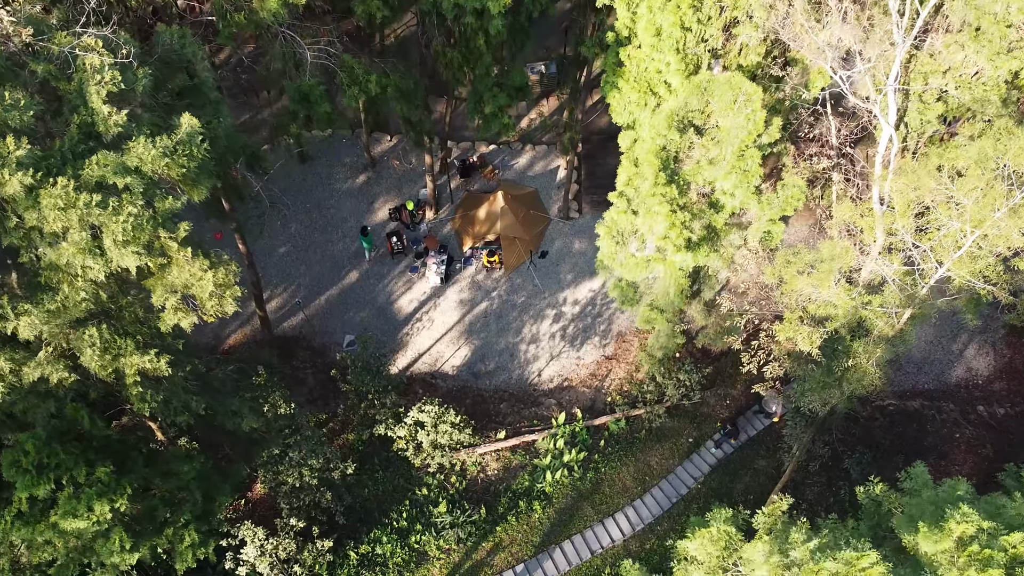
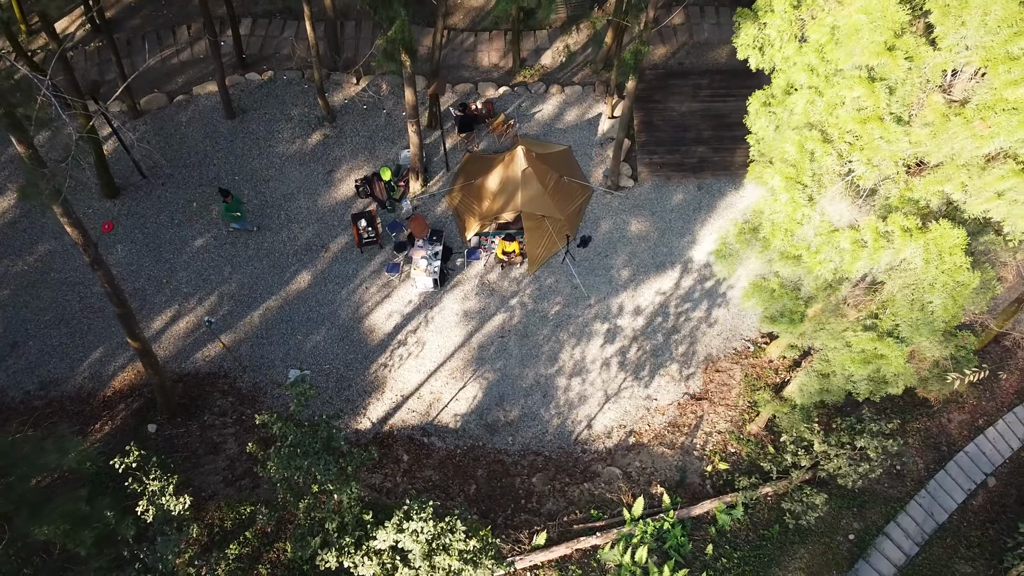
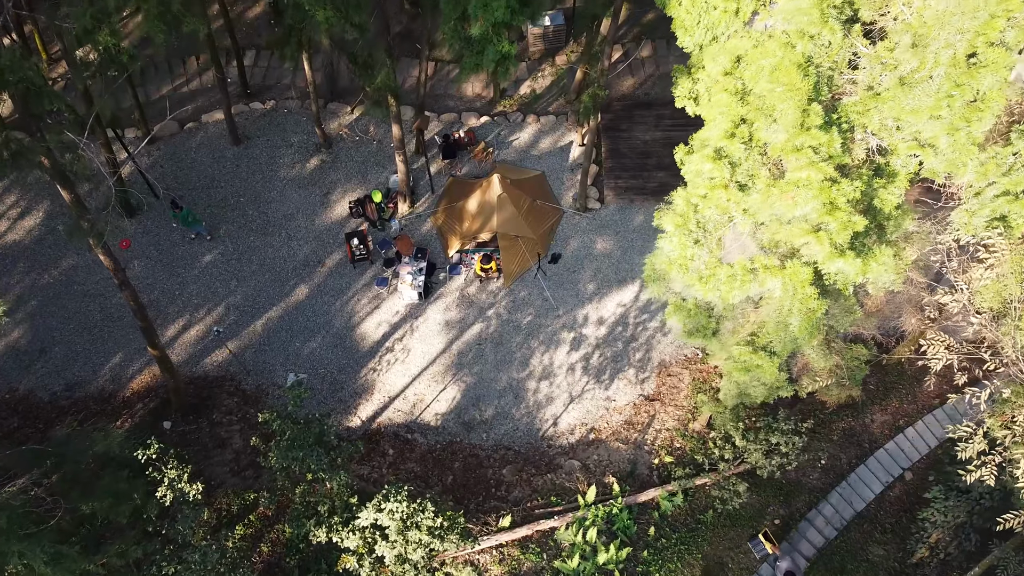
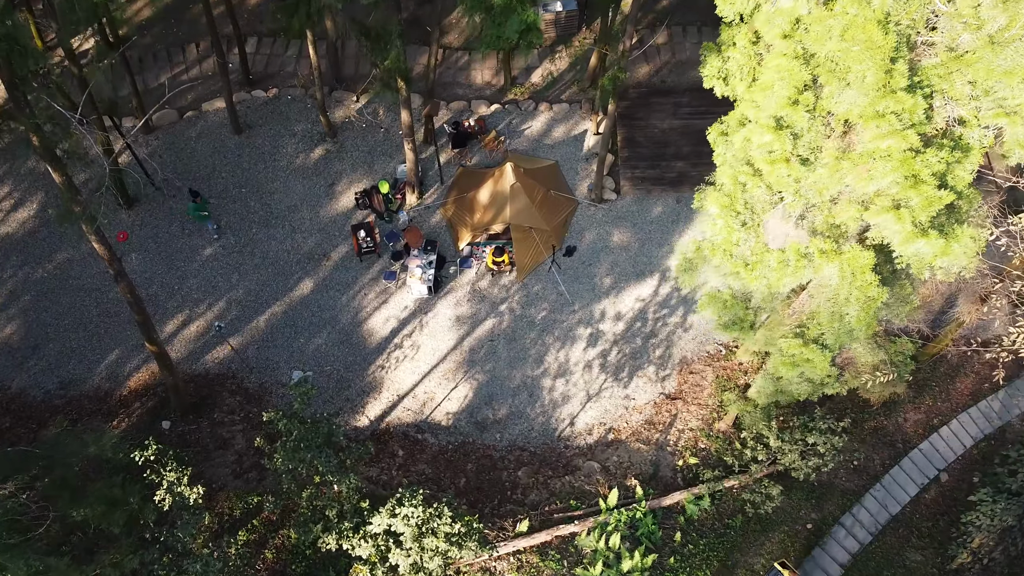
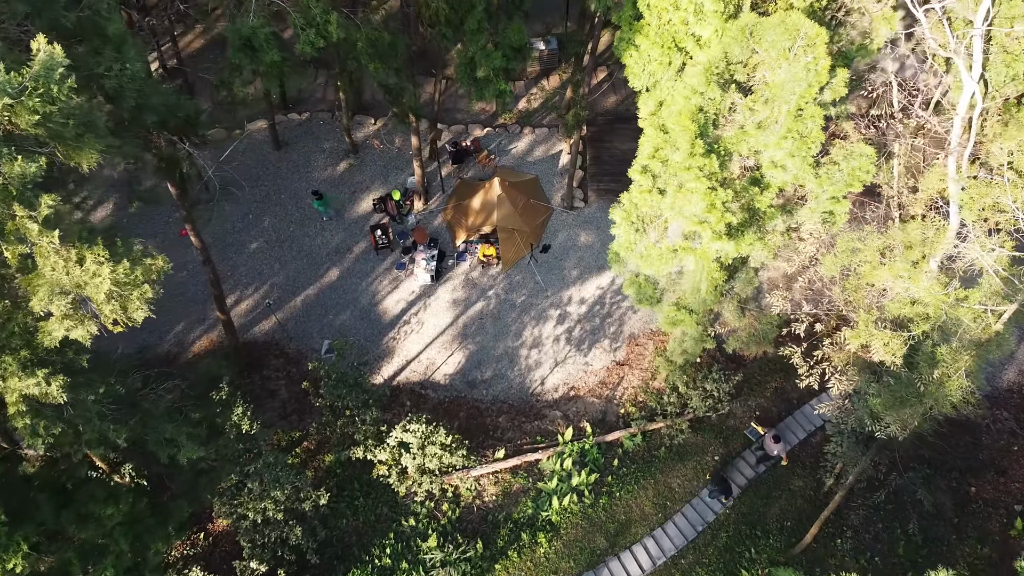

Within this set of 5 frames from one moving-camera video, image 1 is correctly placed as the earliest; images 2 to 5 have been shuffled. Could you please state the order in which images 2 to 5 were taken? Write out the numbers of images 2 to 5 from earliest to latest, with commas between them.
5, 3, 4, 2
